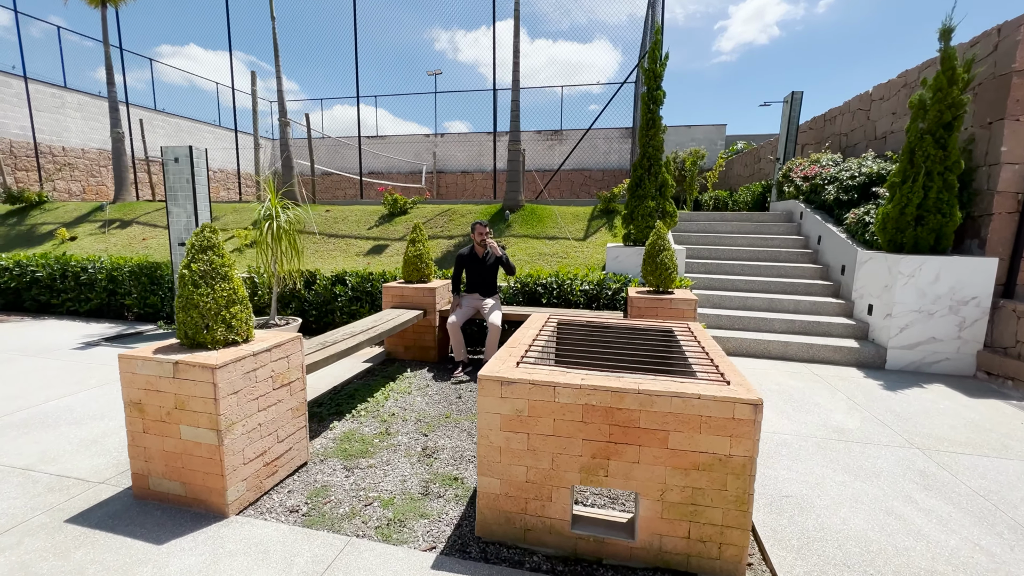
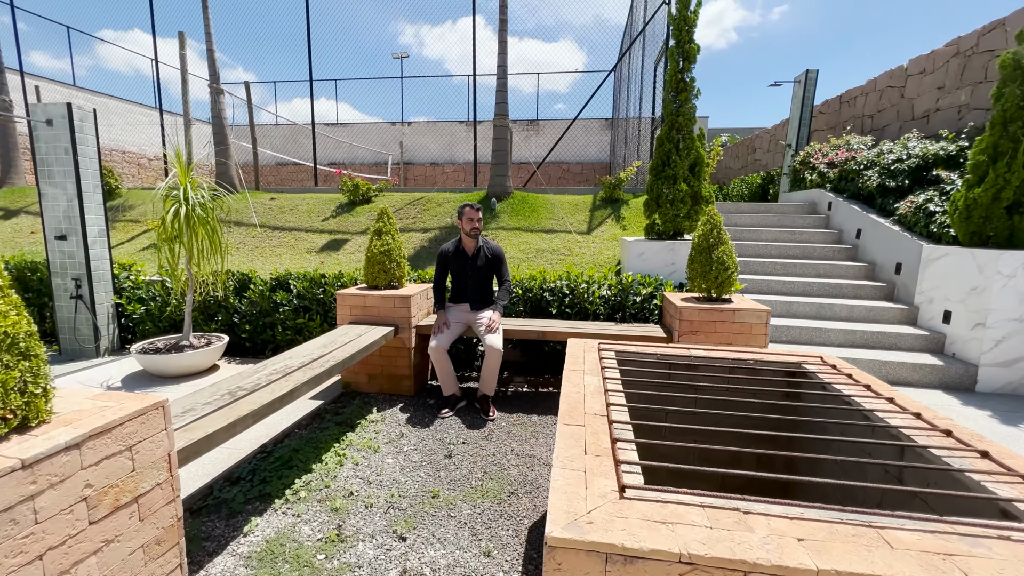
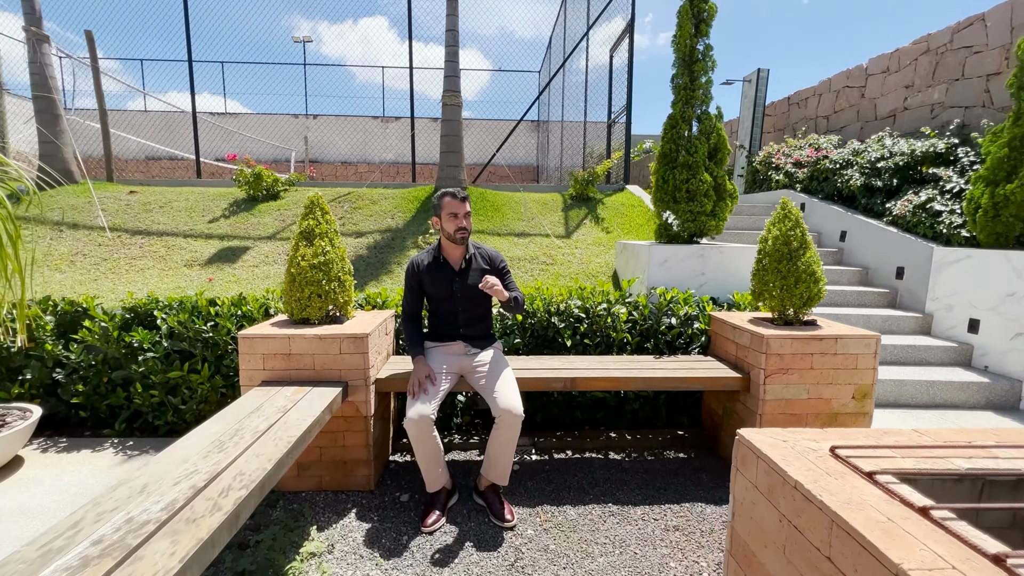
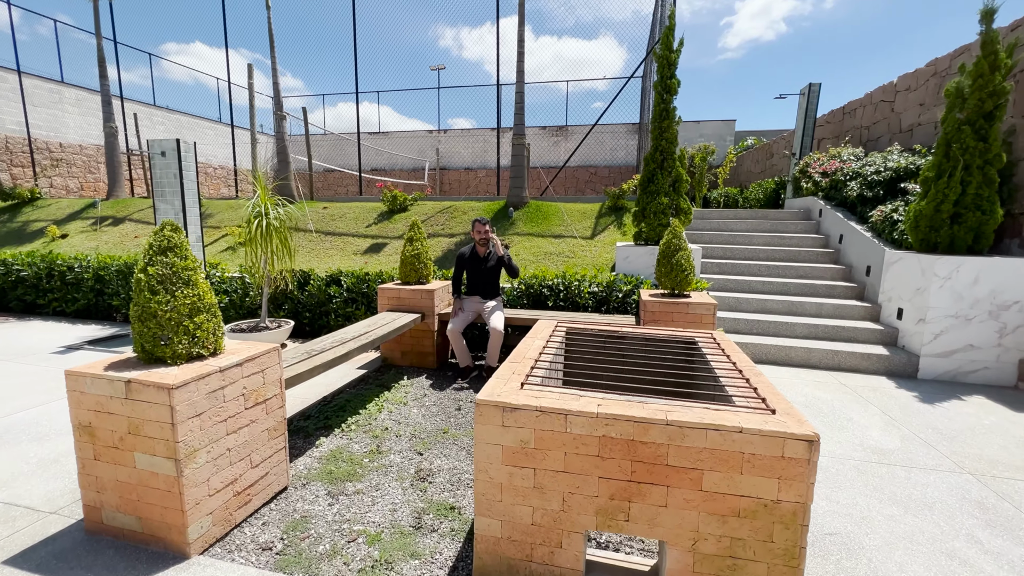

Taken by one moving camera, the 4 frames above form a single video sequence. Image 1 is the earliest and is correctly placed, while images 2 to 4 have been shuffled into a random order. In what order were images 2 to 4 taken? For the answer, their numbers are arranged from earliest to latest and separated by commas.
4, 2, 3
